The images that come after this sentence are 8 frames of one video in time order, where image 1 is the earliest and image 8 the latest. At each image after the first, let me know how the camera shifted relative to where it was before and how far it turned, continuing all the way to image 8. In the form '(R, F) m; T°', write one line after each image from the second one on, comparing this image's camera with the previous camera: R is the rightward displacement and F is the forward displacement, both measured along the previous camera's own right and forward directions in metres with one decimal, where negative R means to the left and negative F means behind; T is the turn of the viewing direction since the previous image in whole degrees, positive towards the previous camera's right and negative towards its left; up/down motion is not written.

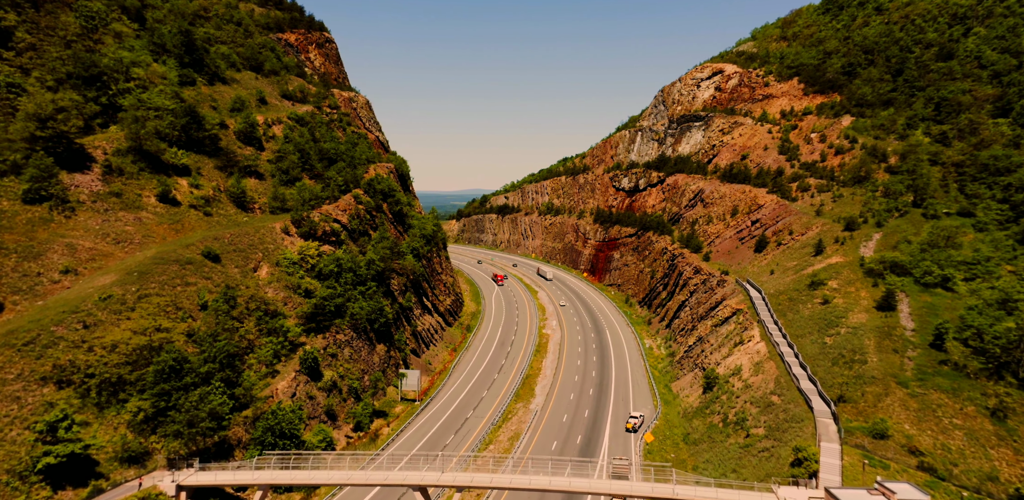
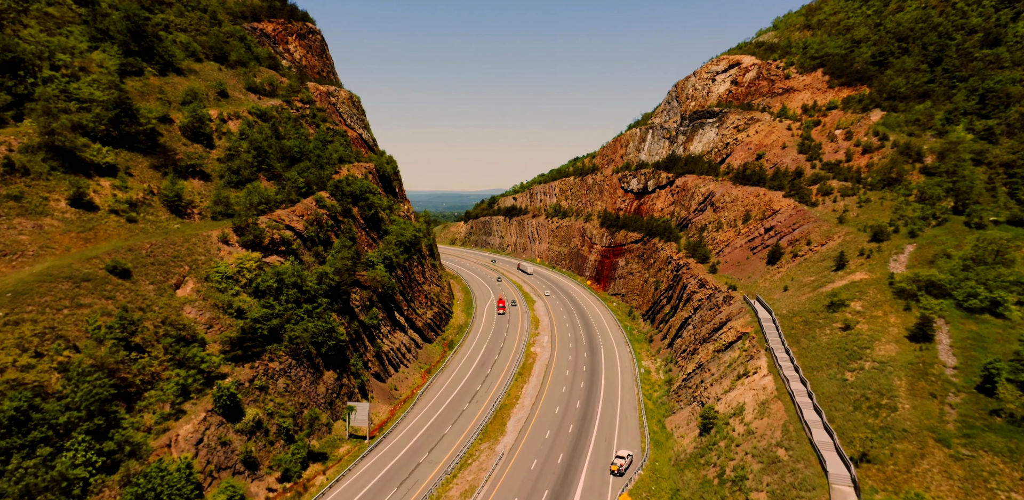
(+4.0, +5.6) m; -2°
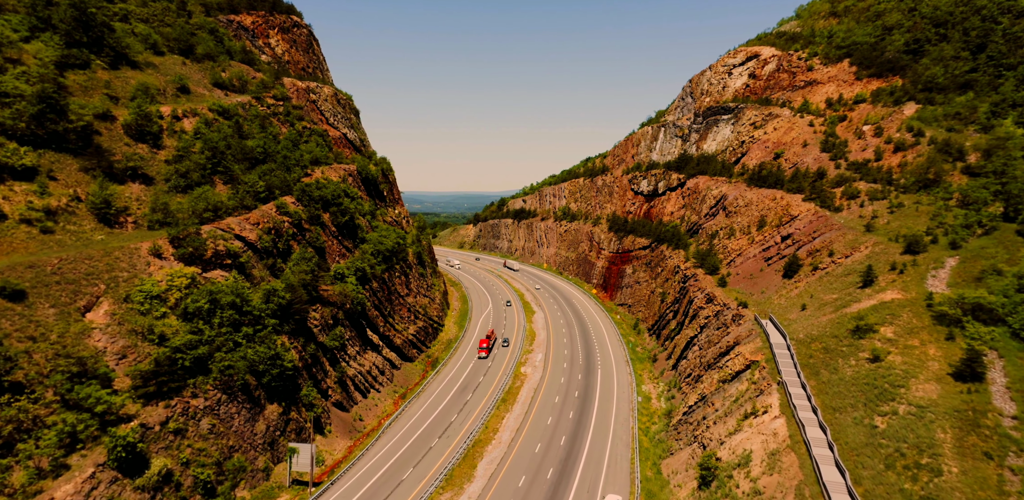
(+3.4, +5.1) m; -2°
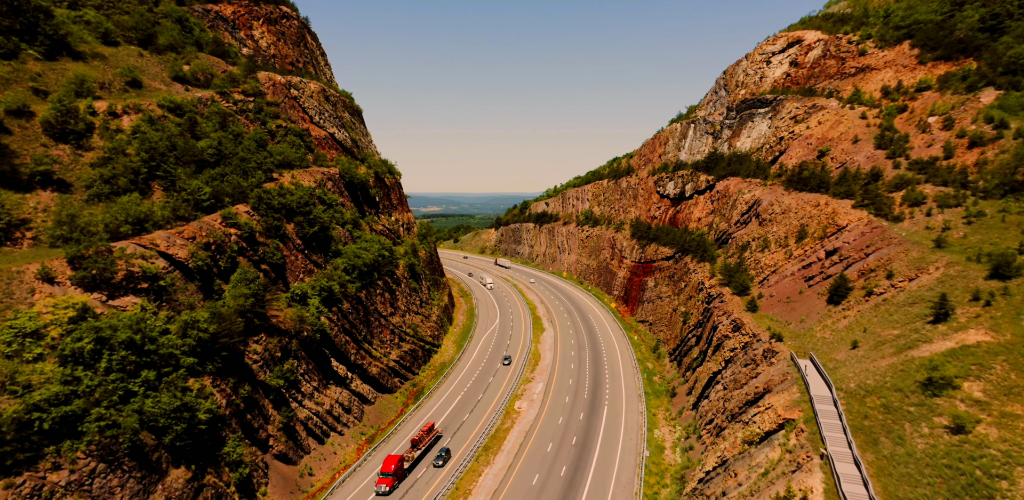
(+4.1, +7.3) m; -4°
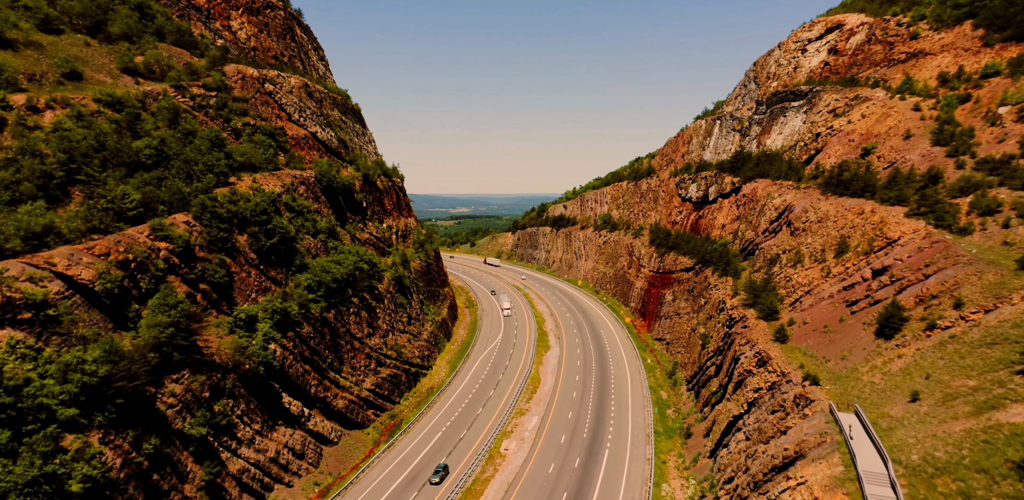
(+3.6, +6.4) m; -3°
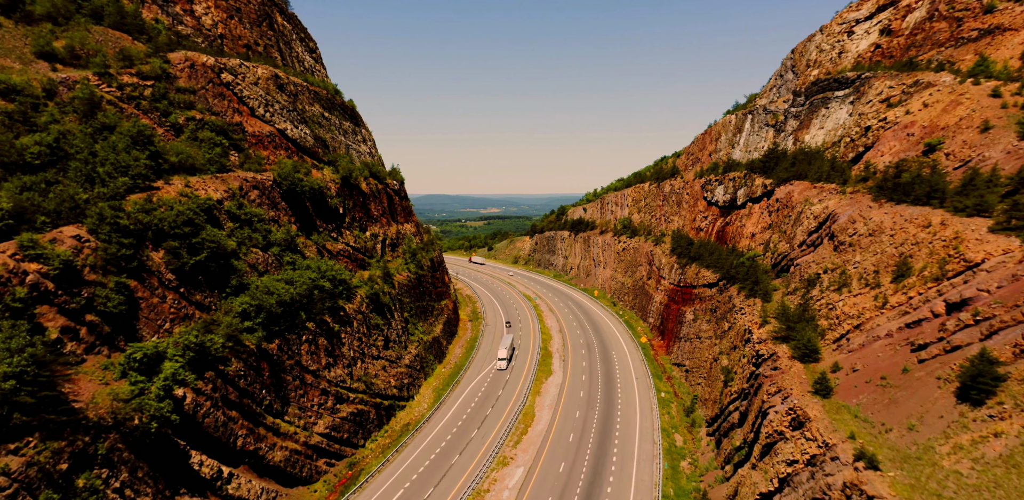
(+4.1, +7.7) m; -3°
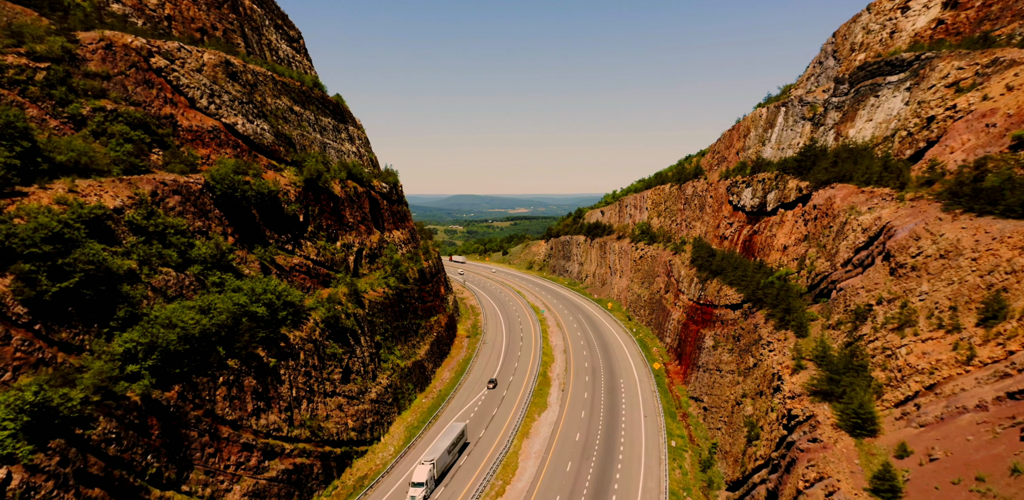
(+4.4, +8.2) m; -3°
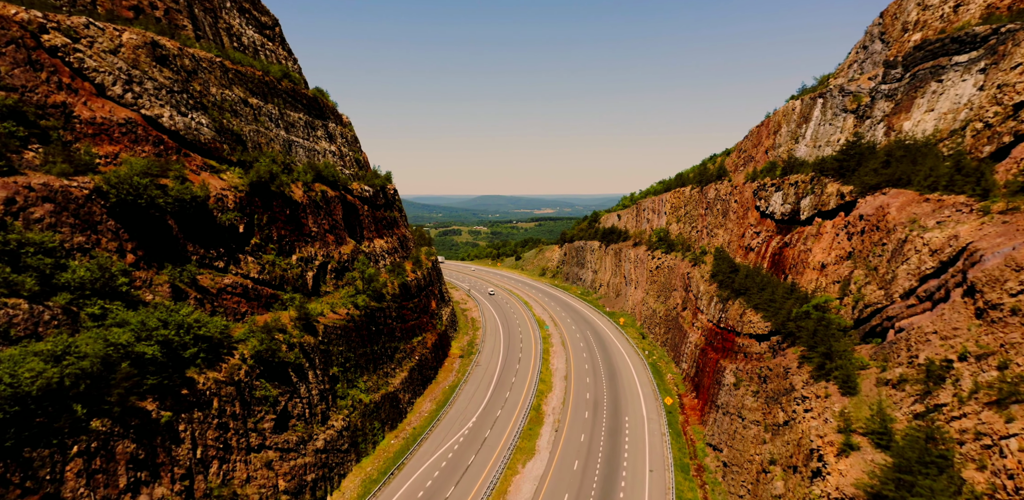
(+4.3, +8.5) m; -3°
